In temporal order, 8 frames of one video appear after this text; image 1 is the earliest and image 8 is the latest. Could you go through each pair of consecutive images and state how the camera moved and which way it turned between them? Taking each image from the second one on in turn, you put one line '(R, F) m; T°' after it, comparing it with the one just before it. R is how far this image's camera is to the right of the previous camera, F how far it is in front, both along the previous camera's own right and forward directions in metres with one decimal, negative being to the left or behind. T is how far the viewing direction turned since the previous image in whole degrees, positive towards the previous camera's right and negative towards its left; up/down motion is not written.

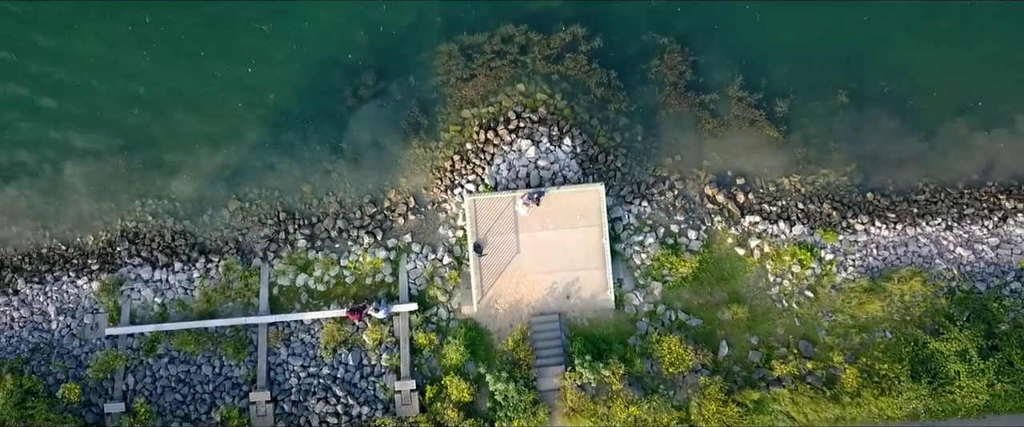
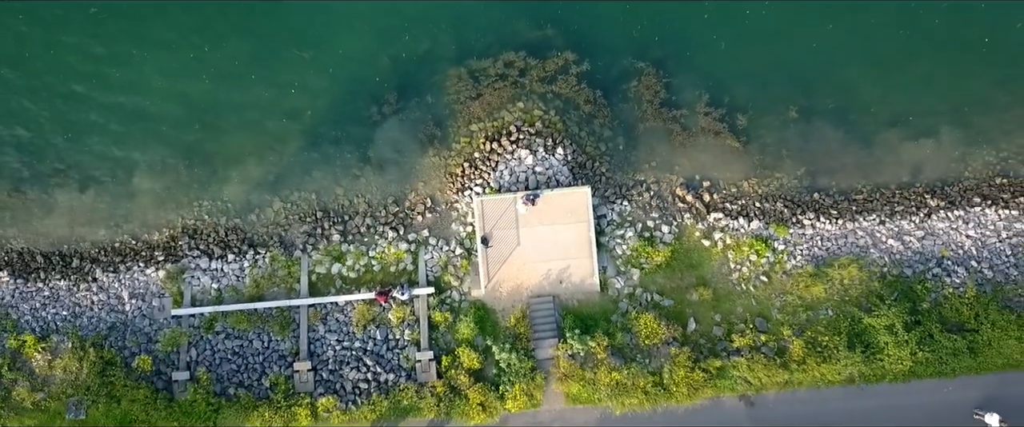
(0.0, -2.5) m; 0°
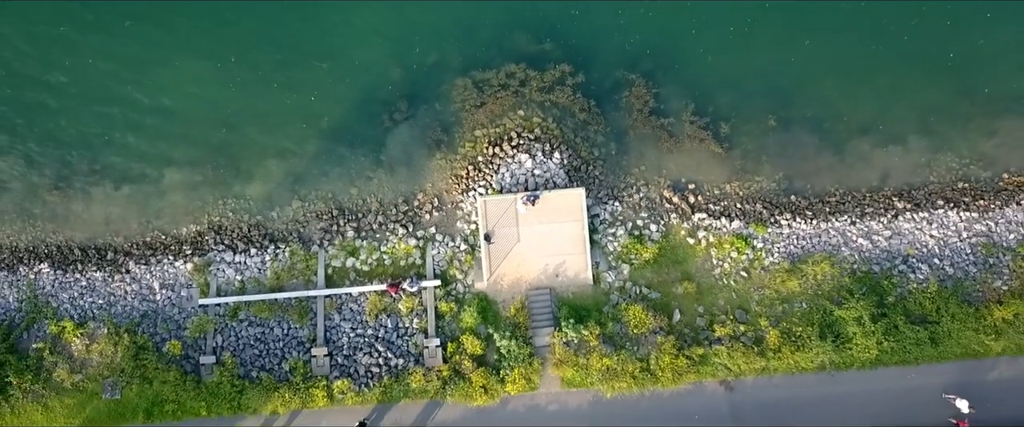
(0.0, -1.4) m; 0°
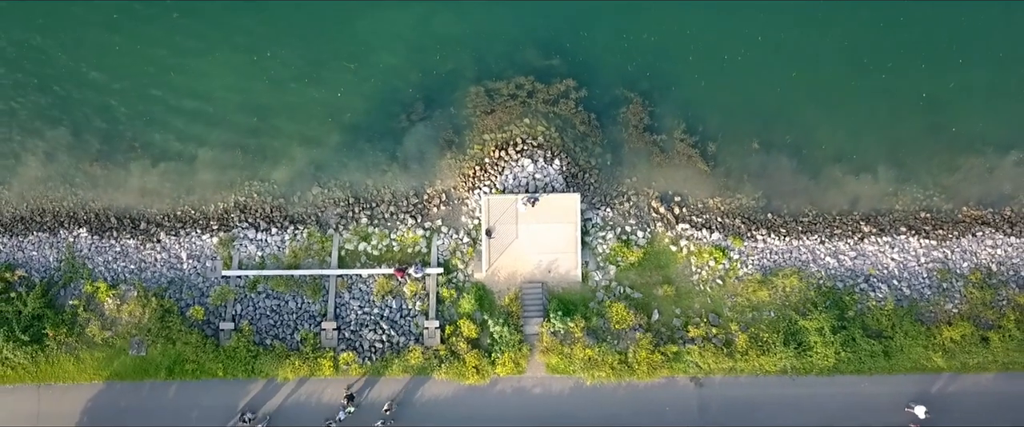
(0.0, -1.7) m; 0°
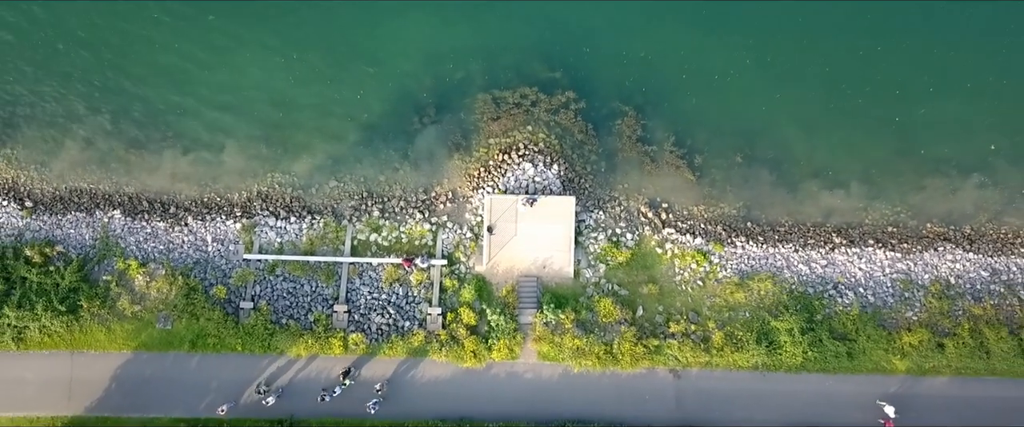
(0.0, -1.7) m; 0°
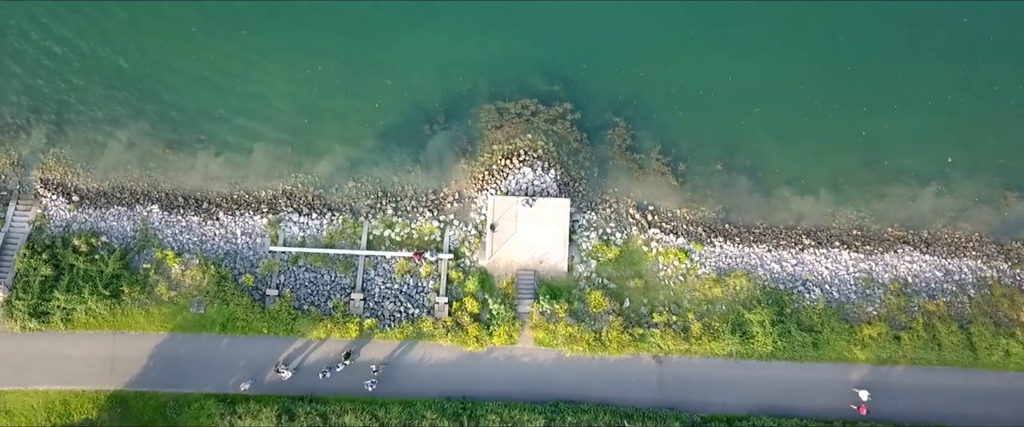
(0.0, -2.2) m; 0°
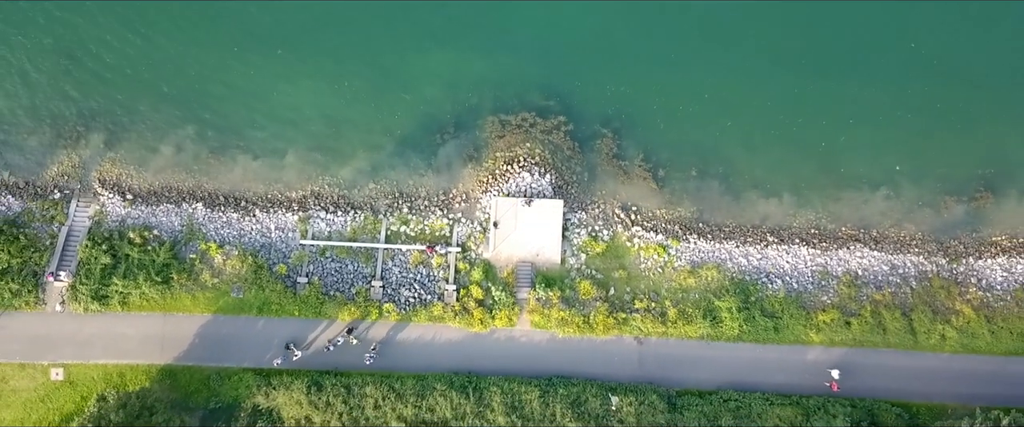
(0.0, -3.3) m; 0°
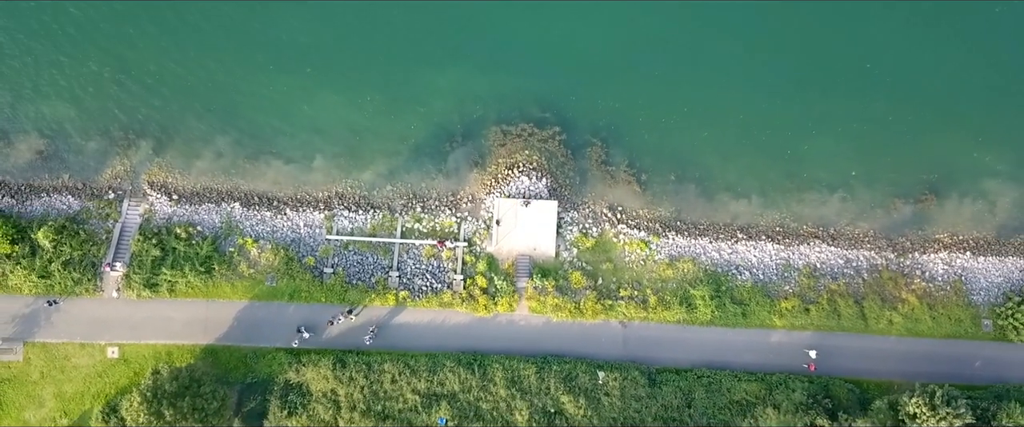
(0.0, -3.6) m; 0°
